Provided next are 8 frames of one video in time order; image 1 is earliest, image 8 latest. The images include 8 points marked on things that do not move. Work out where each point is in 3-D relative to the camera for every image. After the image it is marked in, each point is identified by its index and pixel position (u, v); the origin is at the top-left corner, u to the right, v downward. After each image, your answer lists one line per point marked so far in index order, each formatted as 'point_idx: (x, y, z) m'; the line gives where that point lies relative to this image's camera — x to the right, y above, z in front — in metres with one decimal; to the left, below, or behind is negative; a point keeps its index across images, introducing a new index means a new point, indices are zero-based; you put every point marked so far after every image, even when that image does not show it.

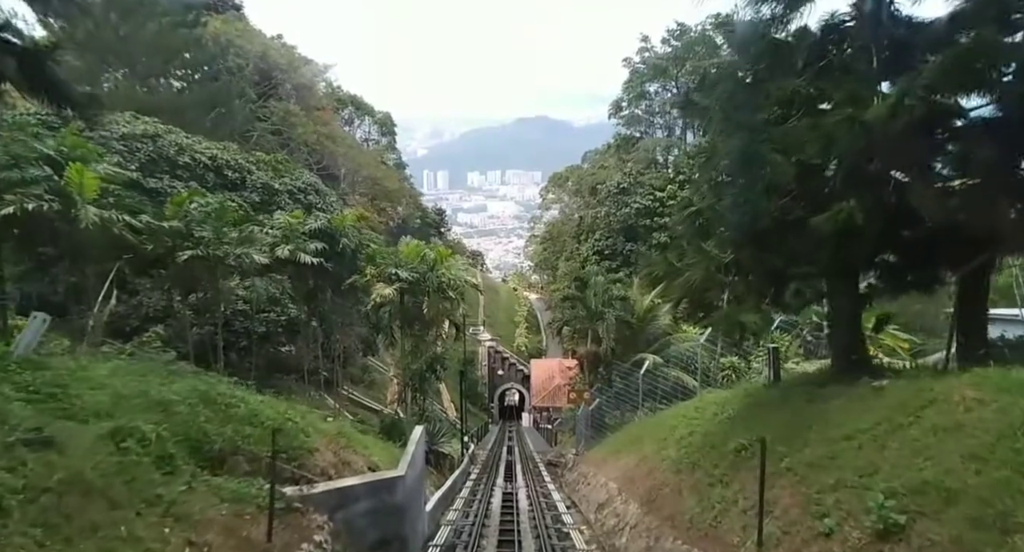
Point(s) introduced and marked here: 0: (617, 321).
0: (+2.4, -1.0, +14.7) m
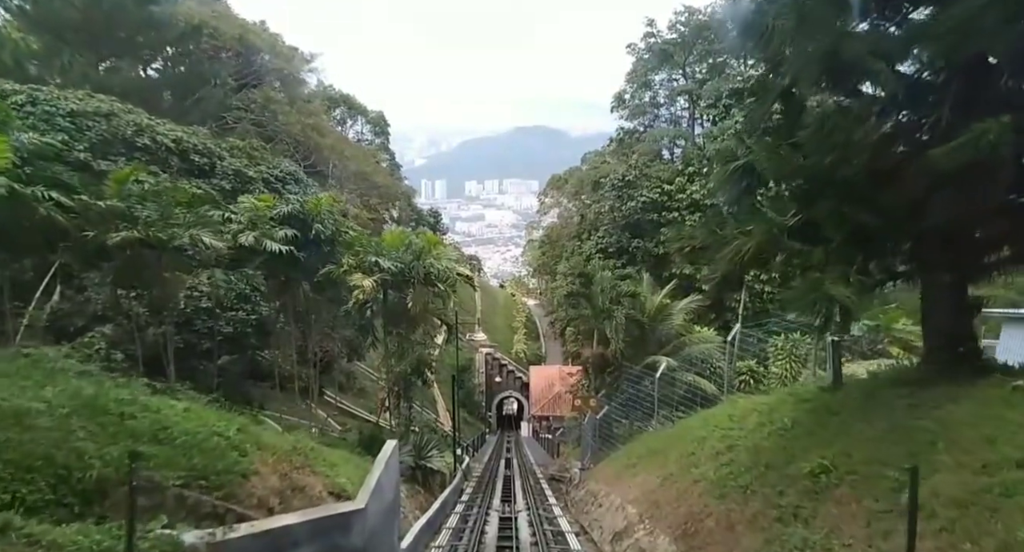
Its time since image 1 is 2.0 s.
0: (+2.4, -0.9, +13.3) m
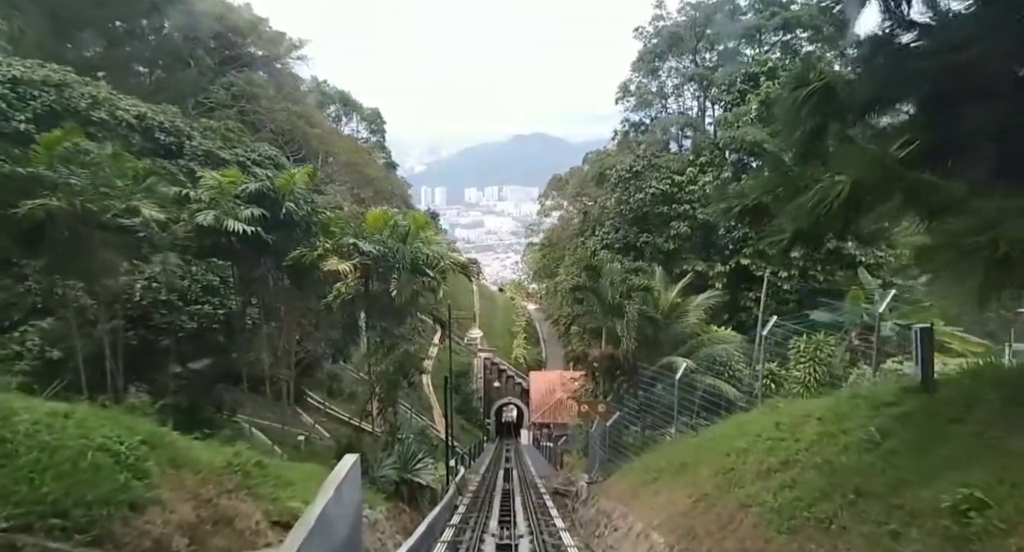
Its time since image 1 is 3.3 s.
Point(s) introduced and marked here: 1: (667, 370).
0: (+2.4, -0.7, +12.0) m
1: (+2.7, -1.7, +11.4) m
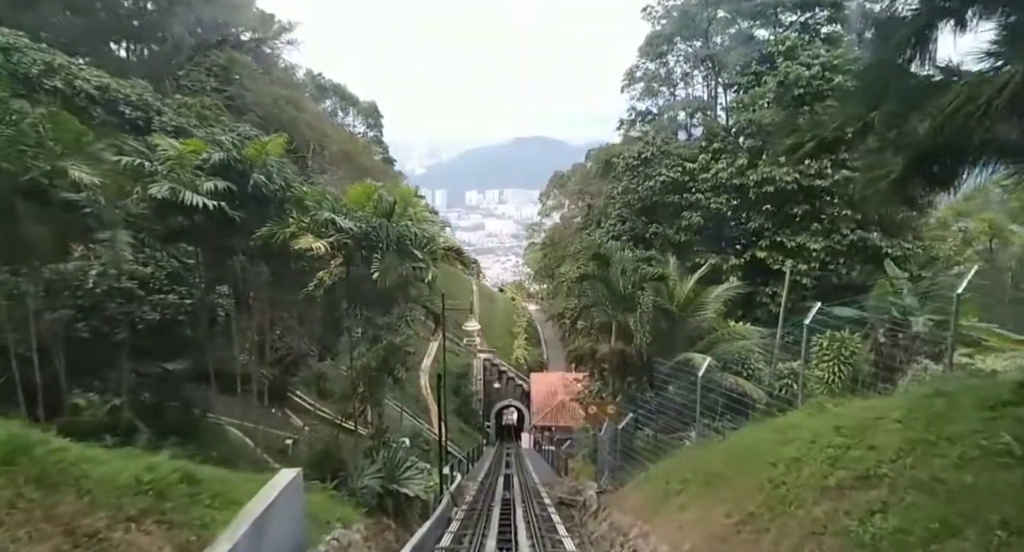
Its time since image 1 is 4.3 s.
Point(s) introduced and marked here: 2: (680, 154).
0: (+2.4, -0.5, +10.9) m
1: (+2.7, -1.5, +10.3) m
2: (+4.6, +3.4, +17.8) m
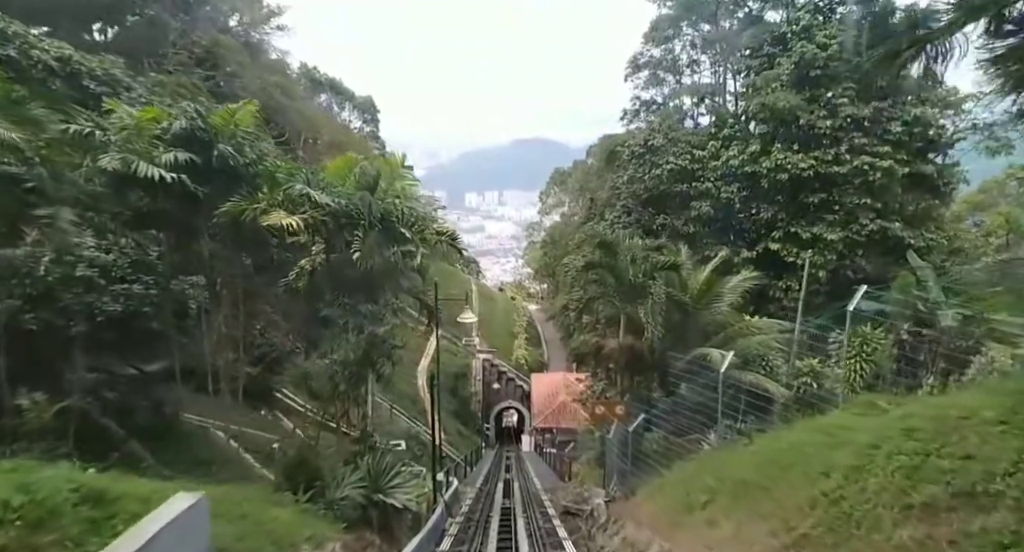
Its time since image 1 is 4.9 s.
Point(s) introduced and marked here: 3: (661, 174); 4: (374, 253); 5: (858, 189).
0: (+2.4, -0.4, +10.0) m
1: (+2.7, -1.3, +9.4) m
2: (+4.6, +3.5, +16.9) m
3: (+3.8, +2.6, +16.5) m
4: (-1.6, +0.2, +7.9) m
5: (+7.9, +2.0, +14.8) m
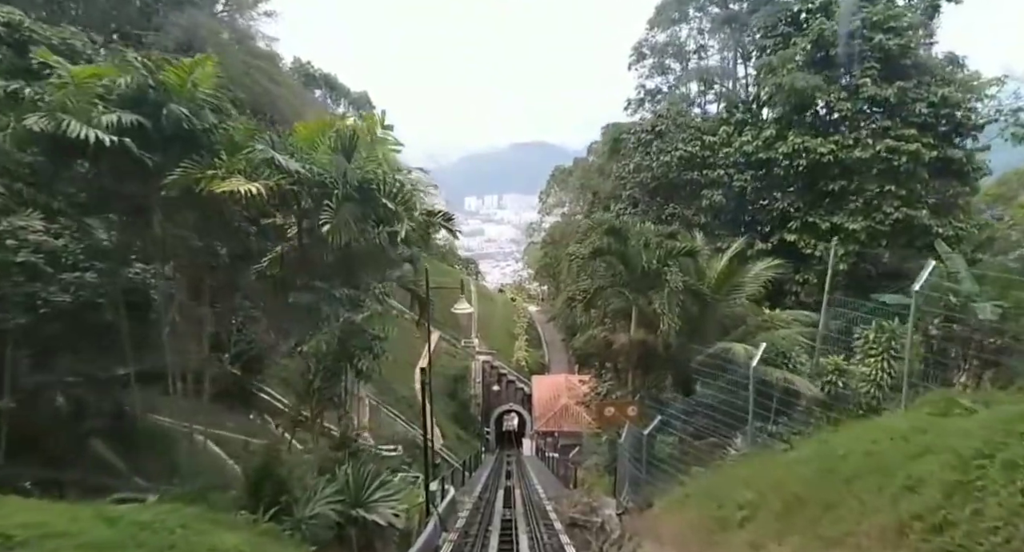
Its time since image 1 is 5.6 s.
0: (+2.4, -0.2, +9.1) m
1: (+2.7, -1.1, +8.5) m
2: (+4.6, +3.7, +16.0) m
3: (+3.8, +2.7, +15.6) m
4: (-1.6, +0.4, +7.0) m
5: (+7.9, +2.2, +13.9) m
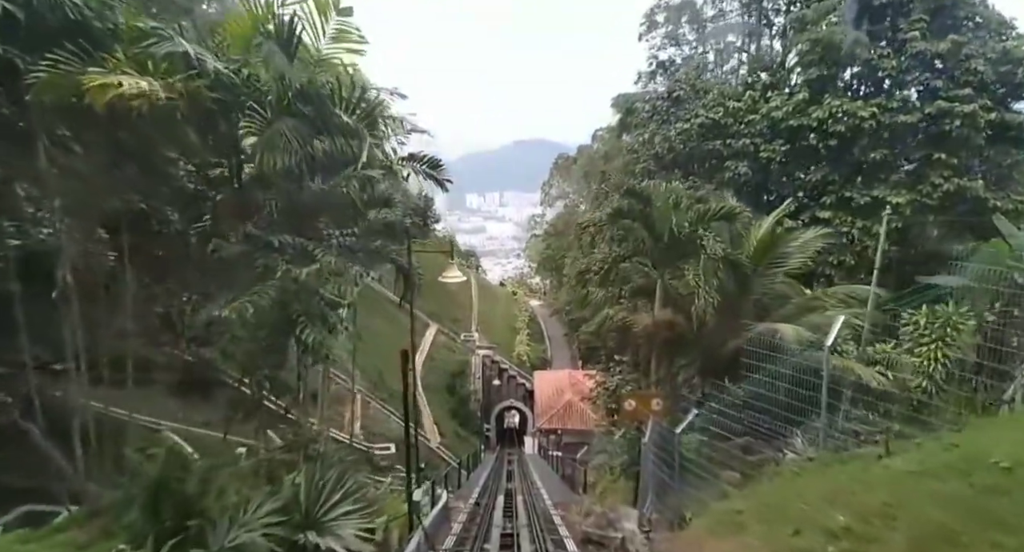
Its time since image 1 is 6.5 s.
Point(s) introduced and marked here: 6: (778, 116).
0: (+2.4, +0.2, +7.6) m
1: (+2.8, -0.7, +7.0) m
2: (+4.6, +4.1, +14.5) m
3: (+3.8, +3.1, +14.0) m
4: (-1.6, +0.8, +5.5) m
5: (+7.9, +2.6, +12.3) m
6: (+5.5, +3.3, +13.4) m
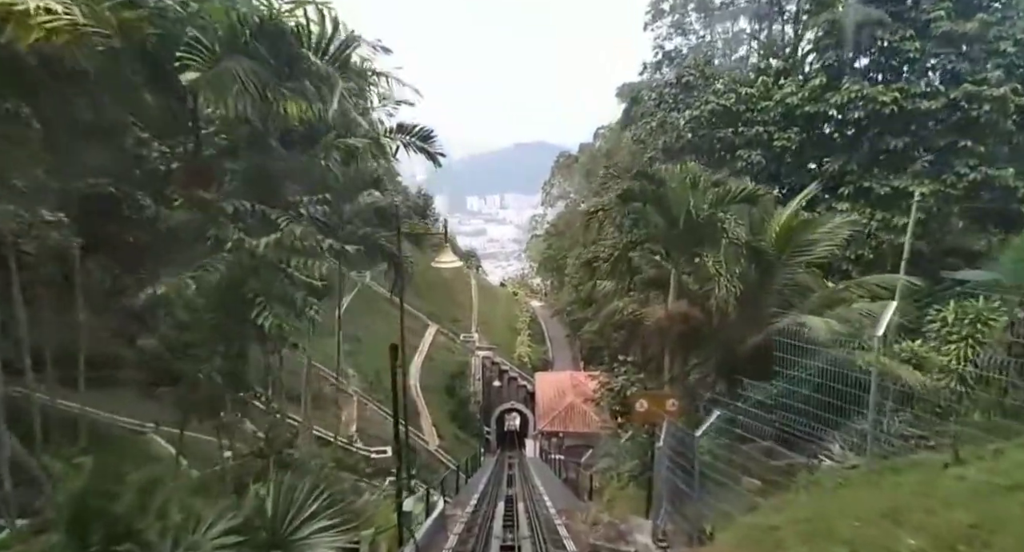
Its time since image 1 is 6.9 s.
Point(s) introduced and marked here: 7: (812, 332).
0: (+2.4, +0.3, +6.9) m
1: (+2.8, -0.6, +6.3) m
2: (+4.7, +4.2, +13.8) m
3: (+3.8, +3.2, +13.4) m
4: (-1.5, +0.9, +4.8) m
5: (+7.9, +2.7, +11.6) m
6: (+5.5, +3.4, +12.8) m
7: (+2.9, -0.5, +6.3) m
